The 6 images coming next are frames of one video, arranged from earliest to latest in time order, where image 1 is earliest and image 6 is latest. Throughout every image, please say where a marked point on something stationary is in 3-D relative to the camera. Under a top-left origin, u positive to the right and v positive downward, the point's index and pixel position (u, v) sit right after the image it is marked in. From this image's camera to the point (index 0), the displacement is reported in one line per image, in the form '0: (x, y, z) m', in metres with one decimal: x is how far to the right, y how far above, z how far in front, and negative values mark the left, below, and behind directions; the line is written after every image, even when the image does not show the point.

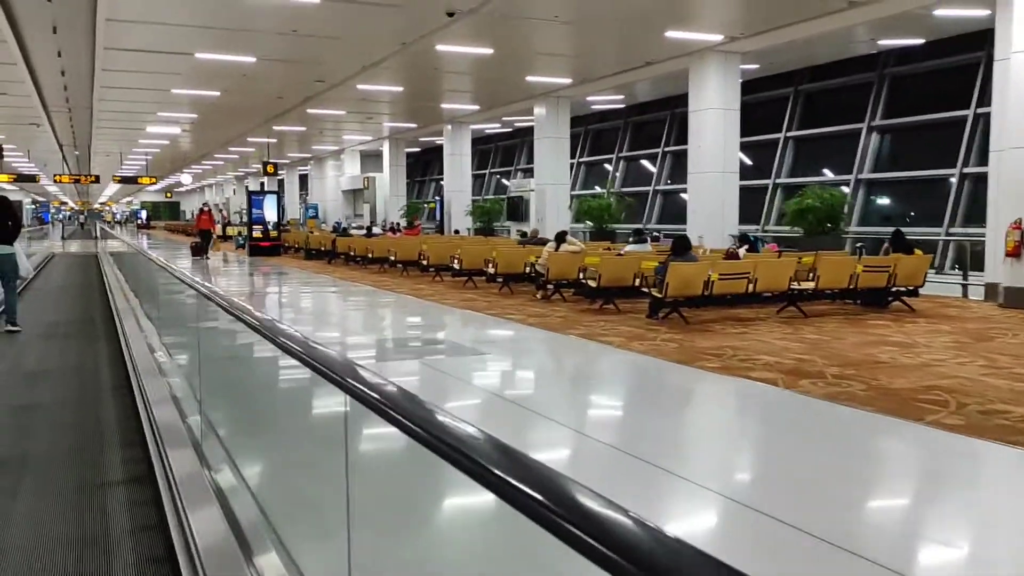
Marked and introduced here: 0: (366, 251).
0: (-2.7, +0.7, +16.6) m
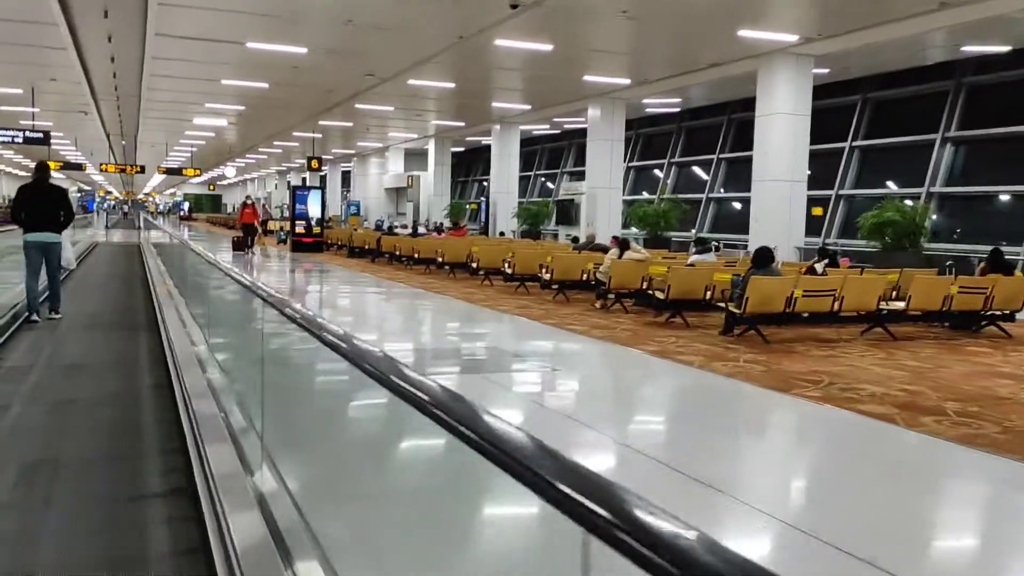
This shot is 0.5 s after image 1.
0: (-1.8, +0.6, +16.2) m
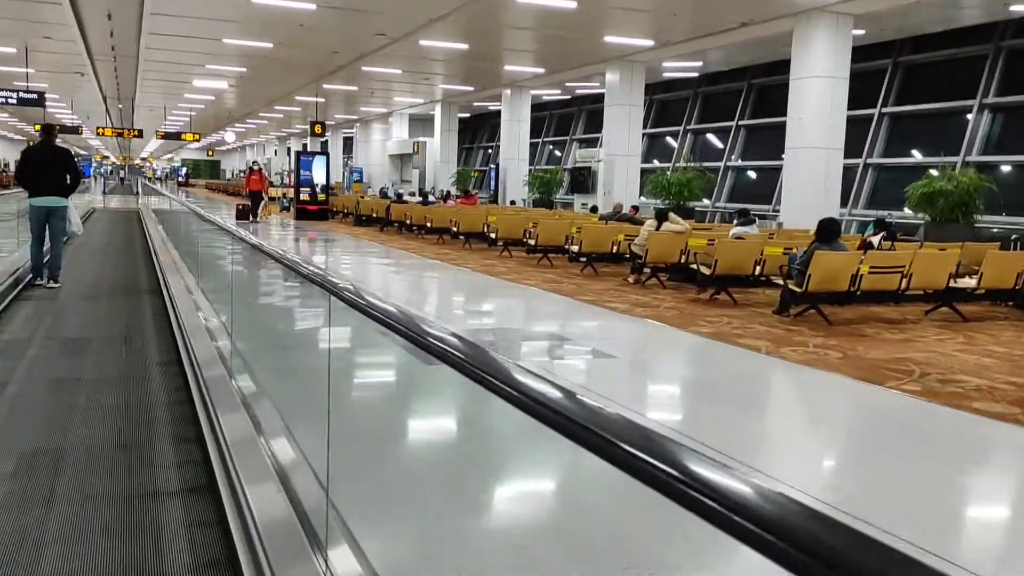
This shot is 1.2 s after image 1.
0: (-1.5, +1.2, +15.5) m
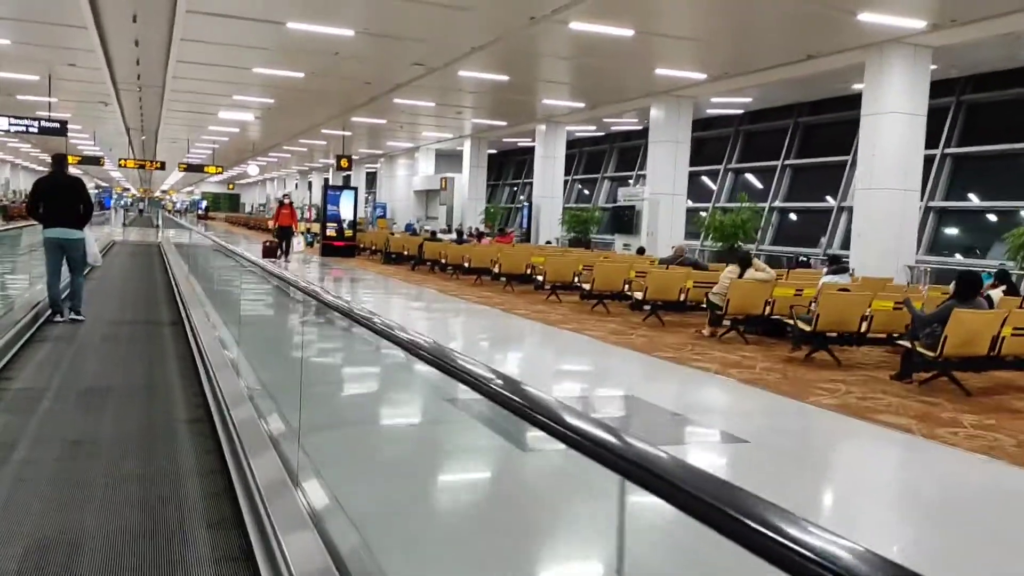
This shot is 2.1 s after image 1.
0: (-0.8, +0.5, +14.7) m
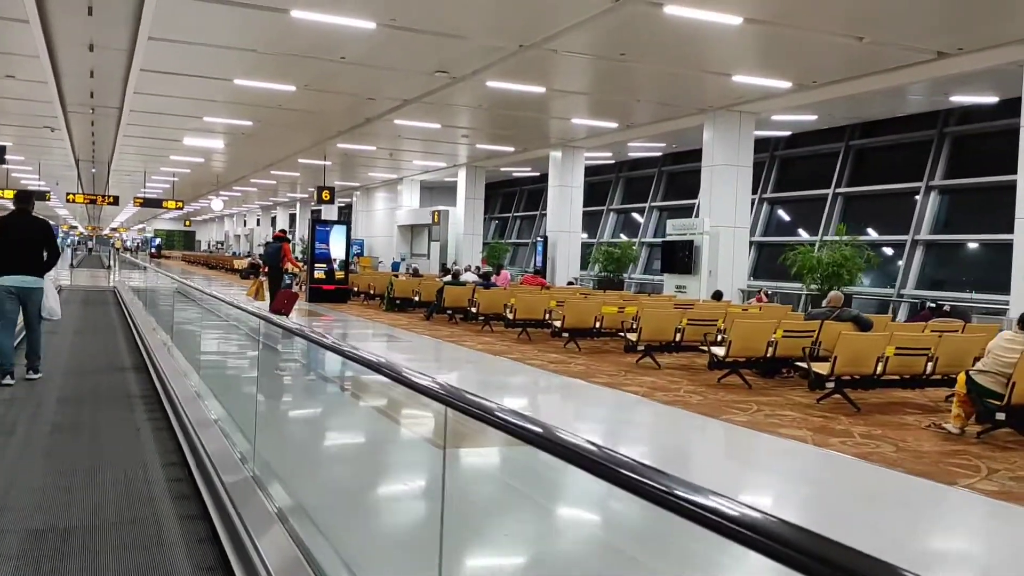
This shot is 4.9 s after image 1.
0: (-0.2, -0.3, +12.0) m
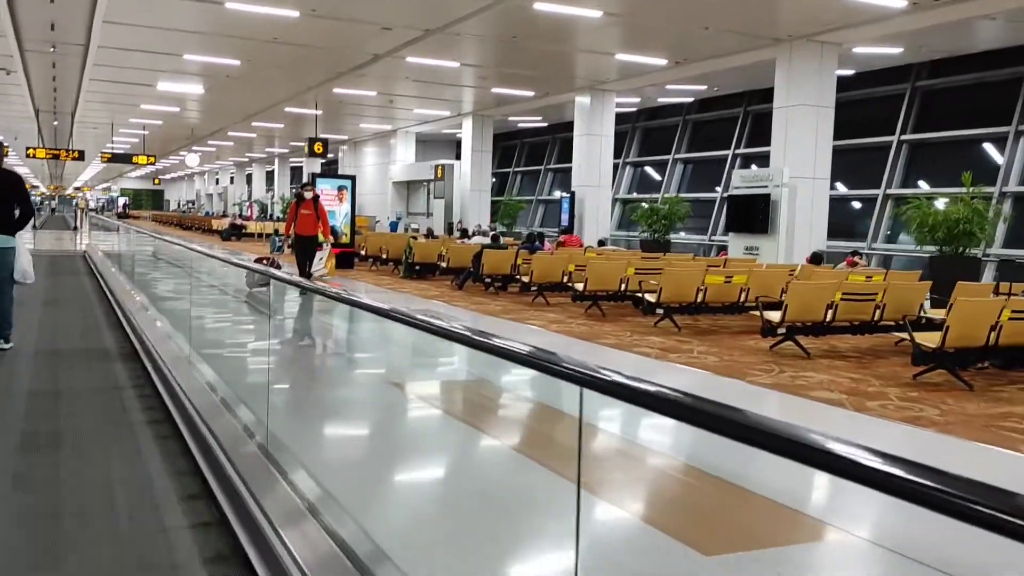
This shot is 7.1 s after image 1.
0: (+0.4, +0.1, +10.0) m
